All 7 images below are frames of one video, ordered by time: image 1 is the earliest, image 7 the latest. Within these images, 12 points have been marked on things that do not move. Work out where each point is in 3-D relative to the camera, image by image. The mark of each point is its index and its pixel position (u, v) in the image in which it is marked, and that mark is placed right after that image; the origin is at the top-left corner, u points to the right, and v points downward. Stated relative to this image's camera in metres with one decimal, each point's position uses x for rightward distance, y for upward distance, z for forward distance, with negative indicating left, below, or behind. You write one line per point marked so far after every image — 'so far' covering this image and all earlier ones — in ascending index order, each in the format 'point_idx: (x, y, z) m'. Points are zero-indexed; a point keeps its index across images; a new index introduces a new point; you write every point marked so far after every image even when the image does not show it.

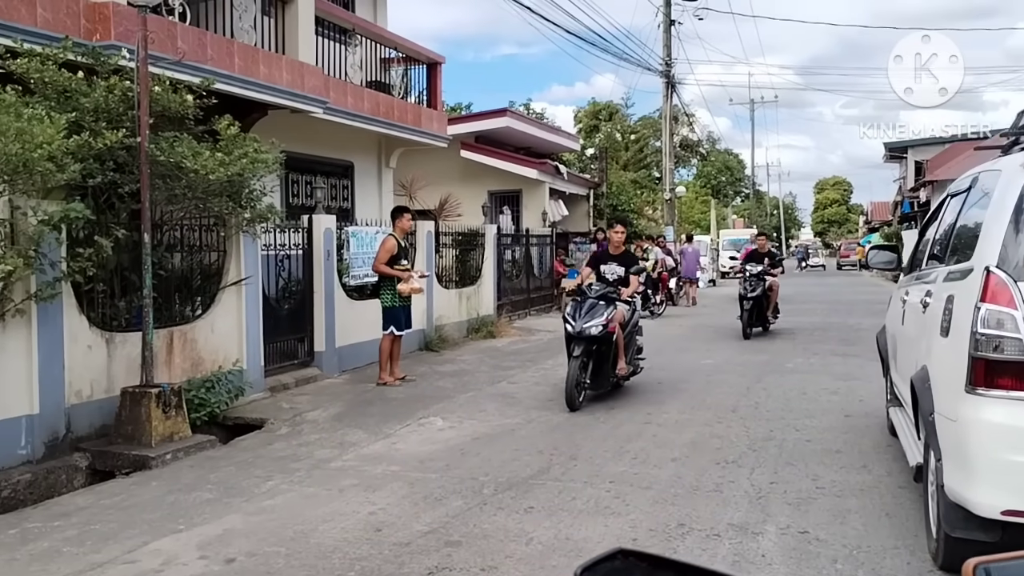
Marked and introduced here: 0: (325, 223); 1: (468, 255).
0: (-2.0, +0.7, +9.7) m
1: (-0.7, +0.5, +14.3) m
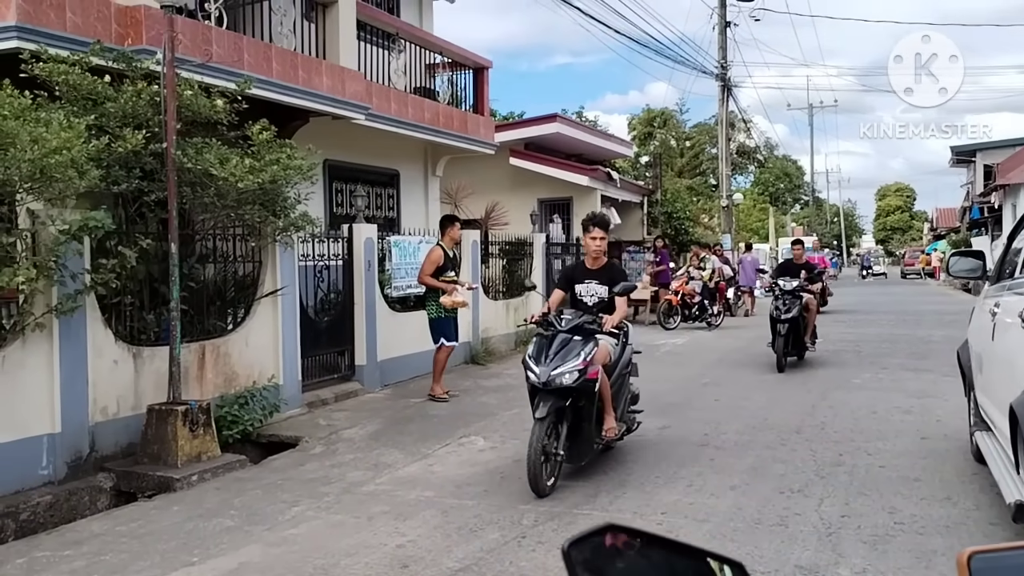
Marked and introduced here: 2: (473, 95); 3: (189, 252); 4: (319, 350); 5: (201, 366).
0: (-1.5, +0.6, +9.4) m
1: (+0.1, +0.4, +13.8) m
2: (-0.6, +3.1, +14.3) m
3: (-2.6, +0.3, +7.2) m
4: (-1.9, -0.6, +8.9) m
5: (-2.5, -0.6, +7.2) m
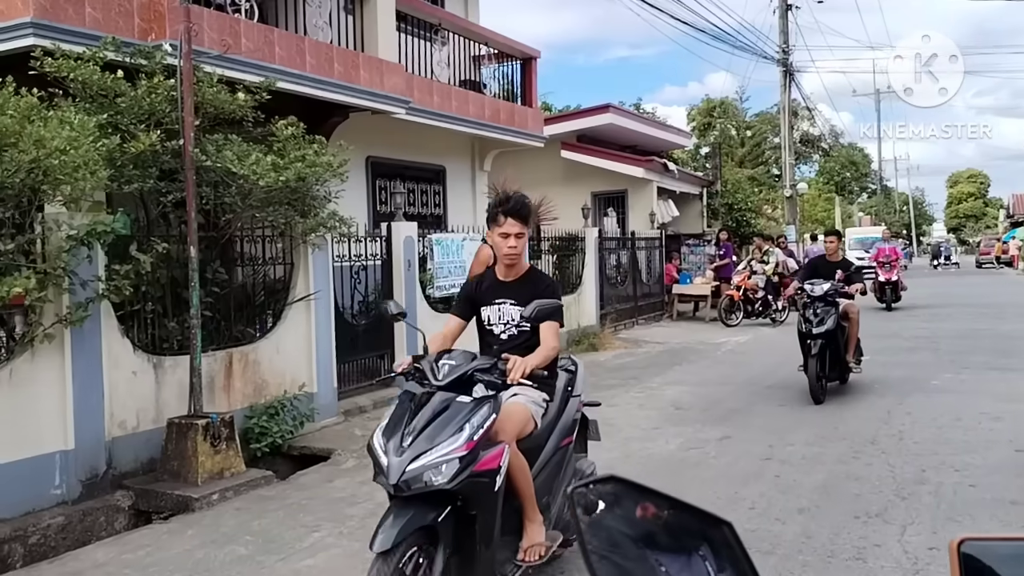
0: (-1.1, +0.6, +8.9) m
1: (+0.8, +0.4, +13.3) m
2: (+0.2, +3.1, +13.7) m
3: (-2.3, +0.3, +6.8) m
4: (-1.5, -0.6, +8.4) m
5: (-2.2, -0.7, +6.8) m
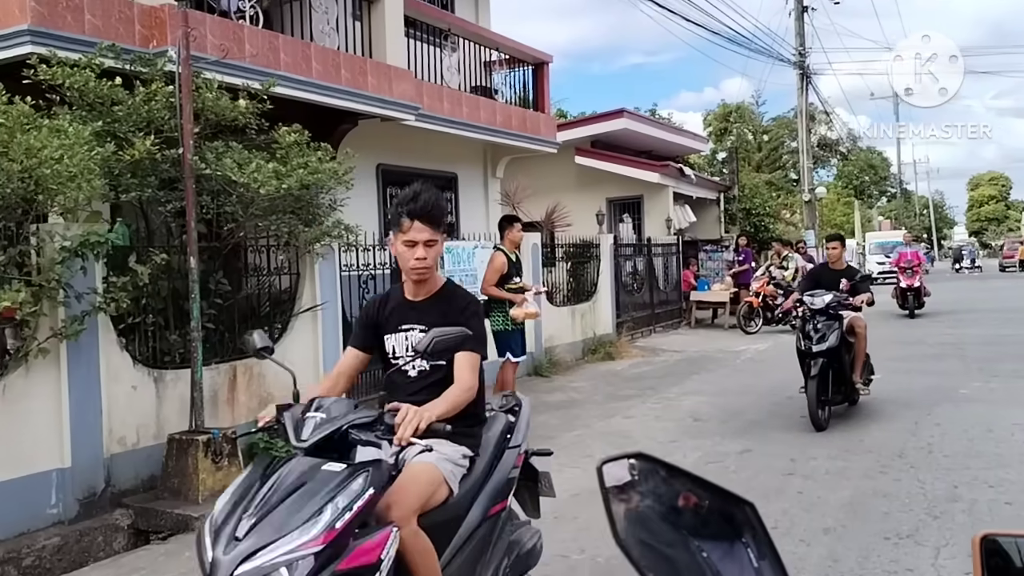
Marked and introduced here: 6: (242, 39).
0: (-1.0, +0.5, +8.7) m
1: (+1.0, +0.3, +13.1) m
2: (+0.3, +3.0, +13.6) m
3: (-2.2, +0.2, +6.6) m
4: (-1.3, -0.7, +8.3) m
5: (-2.1, -0.7, +6.7) m
6: (-2.3, +2.2, +7.8) m
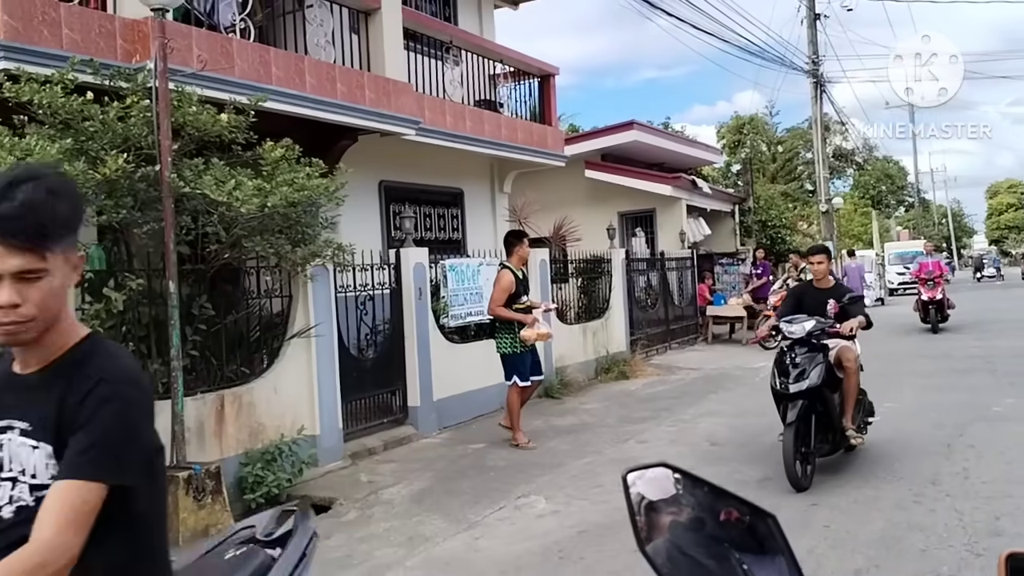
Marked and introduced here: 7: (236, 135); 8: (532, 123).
0: (-0.9, +0.3, +8.4) m
1: (+1.1, 0.0, +12.6) m
2: (+0.4, +2.7, +13.2) m
3: (-2.2, 0.0, +6.3) m
4: (-1.3, -0.9, +7.9) m
5: (-2.0, -0.9, +6.3) m
6: (-2.3, +2.0, +7.5) m
7: (-1.9, +1.1, +6.3) m
8: (+0.3, +2.3, +12.7) m
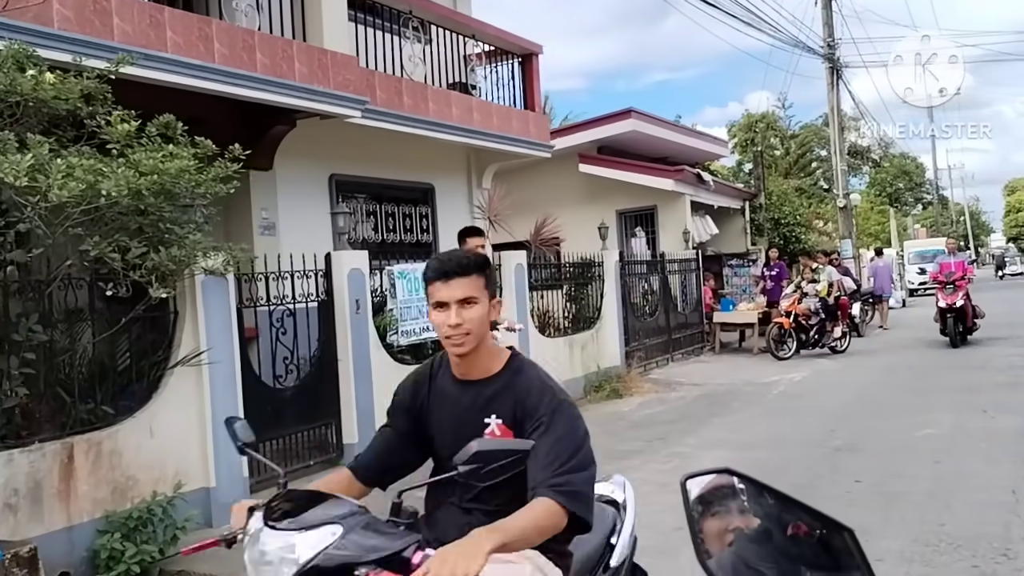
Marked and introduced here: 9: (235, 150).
0: (-1.3, +0.2, +6.9) m
1: (+0.9, 0.0, +11.1) m
2: (+0.1, +2.6, +11.7) m
3: (-2.5, -0.1, +4.8) m
4: (-1.6, -1.0, +6.4) m
5: (-2.4, -1.0, +4.8) m
6: (-2.7, +1.9, +6.1) m
7: (-2.3, +1.0, +4.8) m
8: (0.0, +2.2, +11.2) m
9: (-1.7, +0.8, +5.4) m
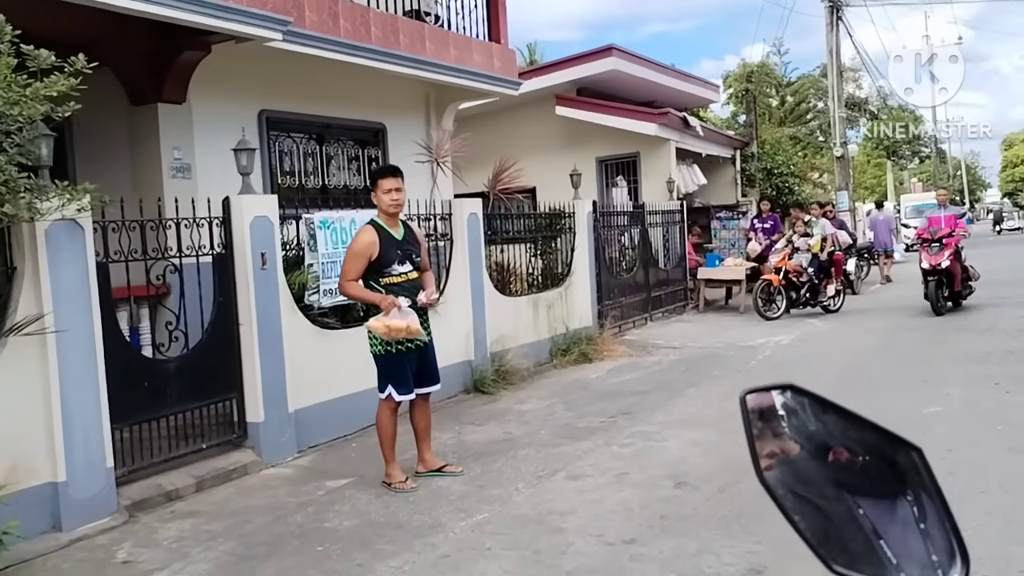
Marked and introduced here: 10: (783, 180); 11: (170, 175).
0: (-1.7, +0.5, +5.8) m
1: (+0.4, +0.5, +10.1) m
2: (-0.3, +3.2, +10.5) m
3: (-3.0, +0.1, +3.7) m
4: (-2.0, -0.7, +5.3) m
5: (-2.8, -0.8, +3.8) m
6: (-3.1, +2.2, +4.9) m
7: (-2.7, +1.2, +3.7) m
8: (-0.5, +2.8, +10.0) m
9: (-2.1, +1.1, +4.3) m
10: (+5.8, +2.3, +19.2) m
11: (-2.9, +1.0, +7.6) m
